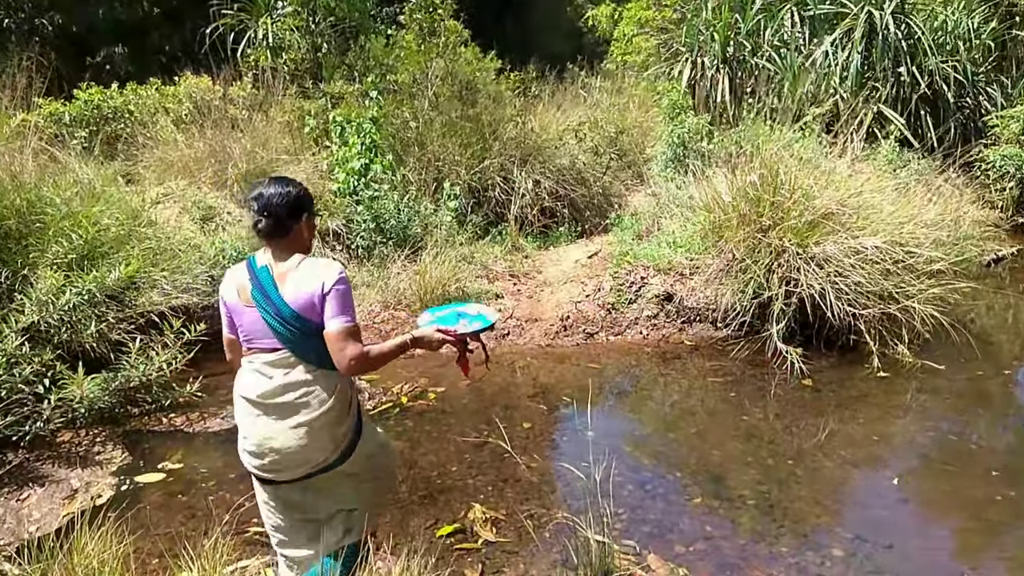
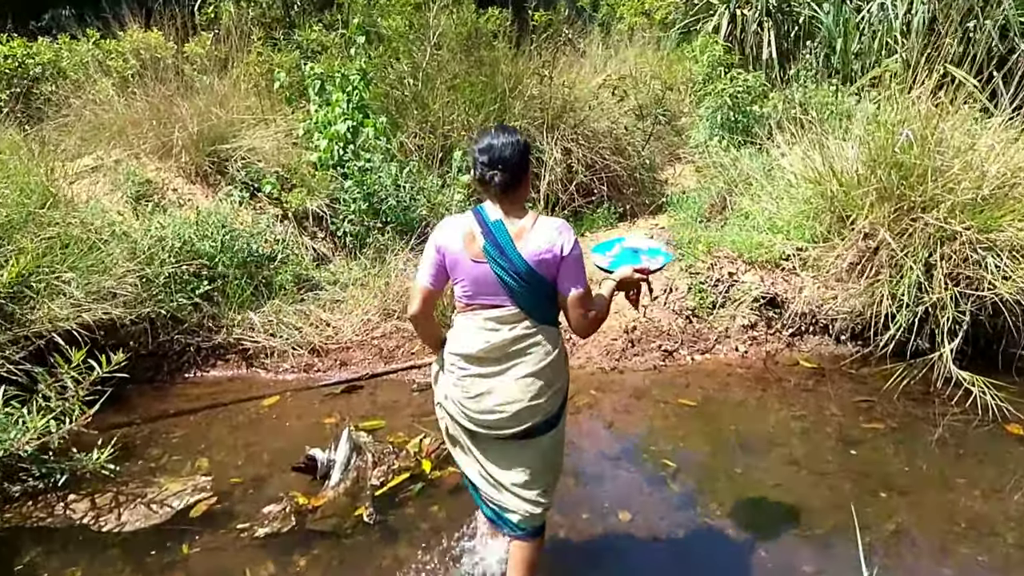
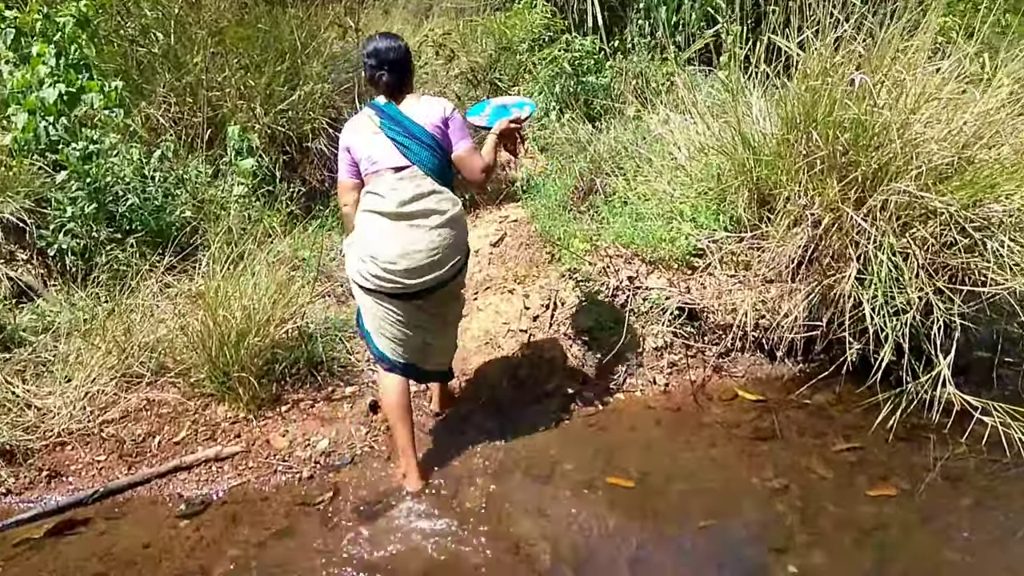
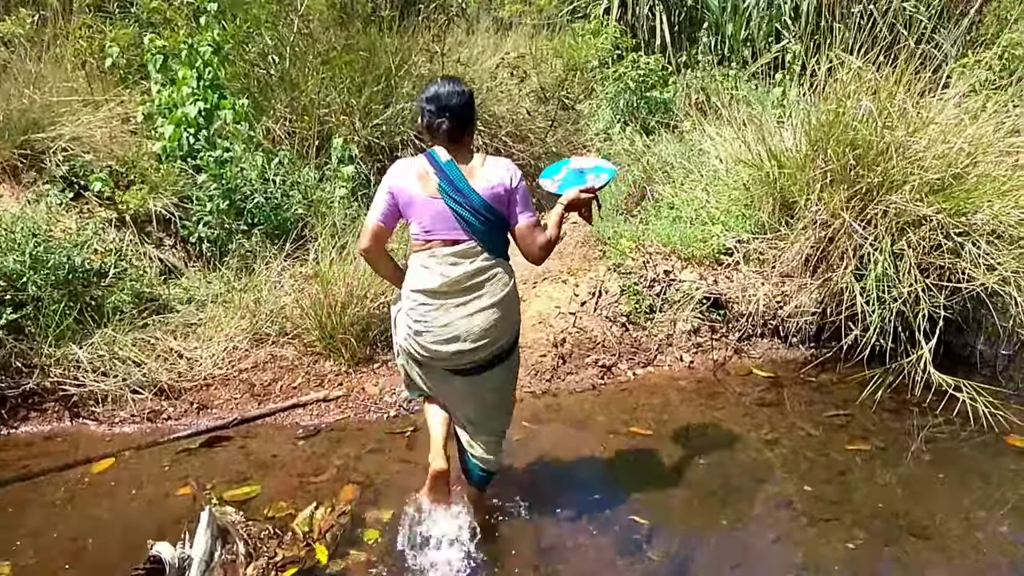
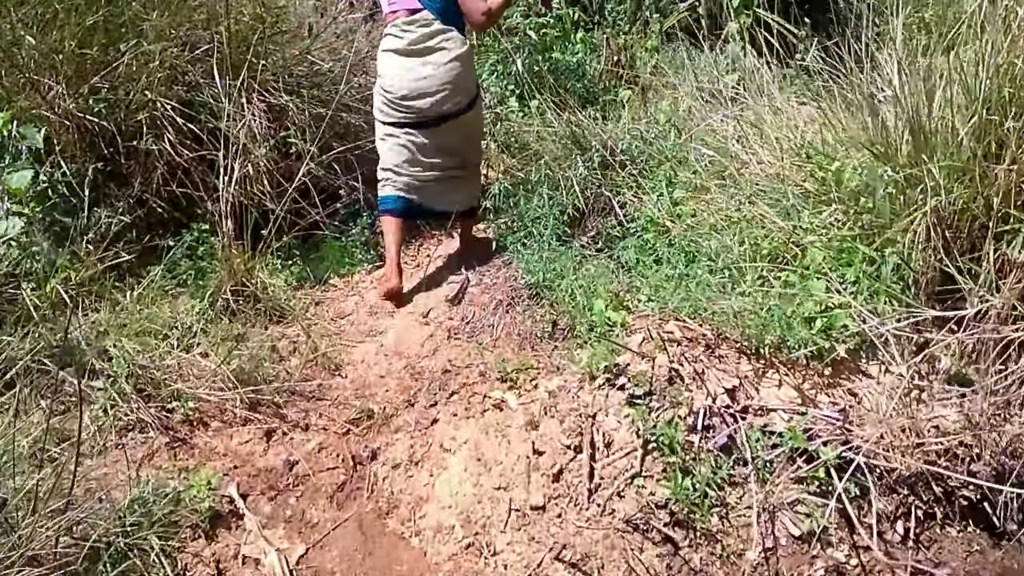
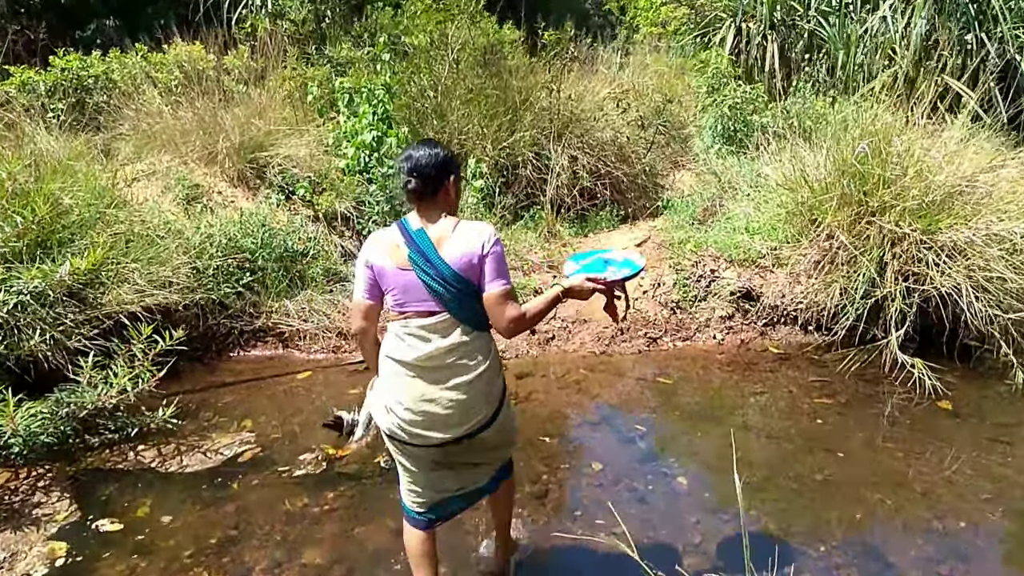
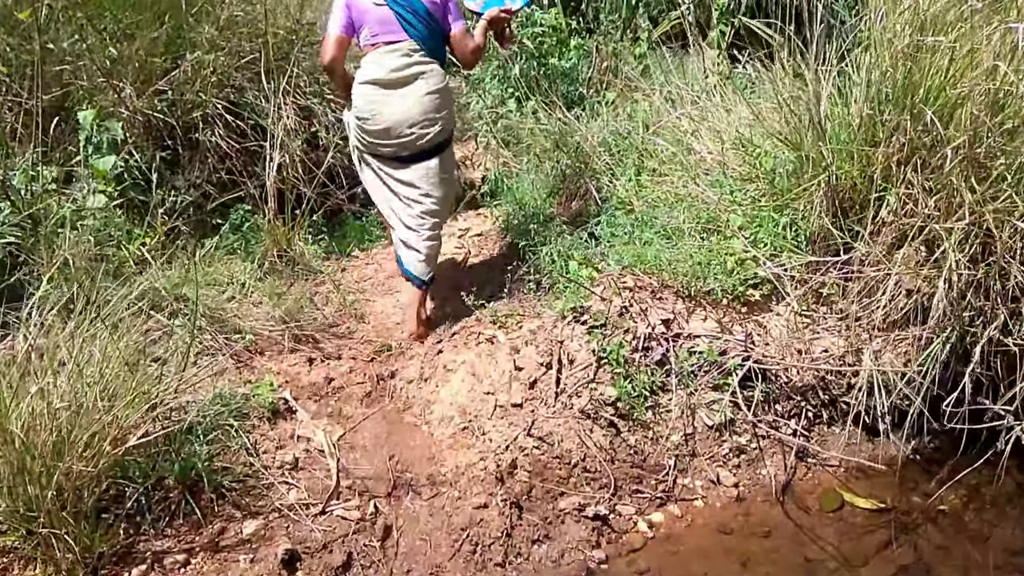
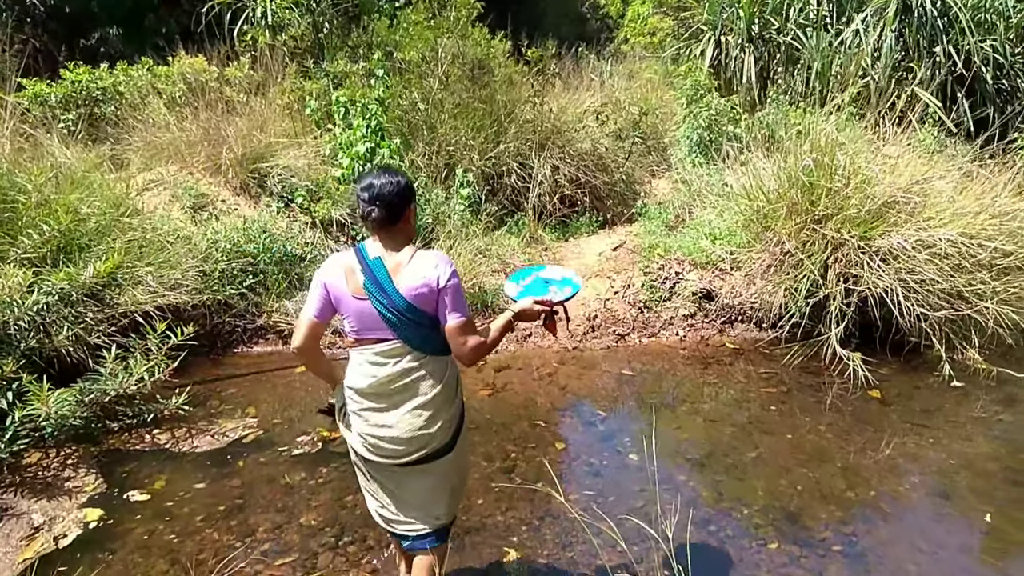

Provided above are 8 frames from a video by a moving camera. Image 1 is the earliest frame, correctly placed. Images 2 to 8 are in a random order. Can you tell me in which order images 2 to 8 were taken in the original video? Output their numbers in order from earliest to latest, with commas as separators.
8, 6, 2, 4, 3, 7, 5
